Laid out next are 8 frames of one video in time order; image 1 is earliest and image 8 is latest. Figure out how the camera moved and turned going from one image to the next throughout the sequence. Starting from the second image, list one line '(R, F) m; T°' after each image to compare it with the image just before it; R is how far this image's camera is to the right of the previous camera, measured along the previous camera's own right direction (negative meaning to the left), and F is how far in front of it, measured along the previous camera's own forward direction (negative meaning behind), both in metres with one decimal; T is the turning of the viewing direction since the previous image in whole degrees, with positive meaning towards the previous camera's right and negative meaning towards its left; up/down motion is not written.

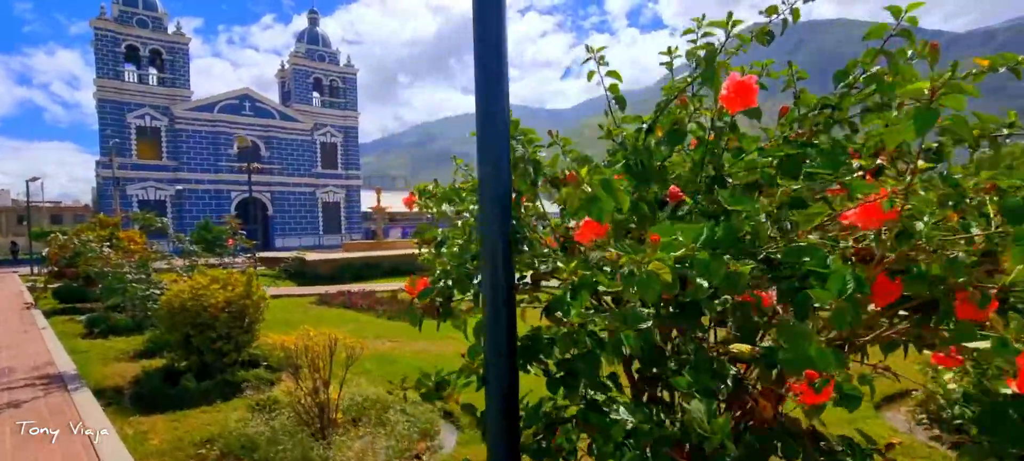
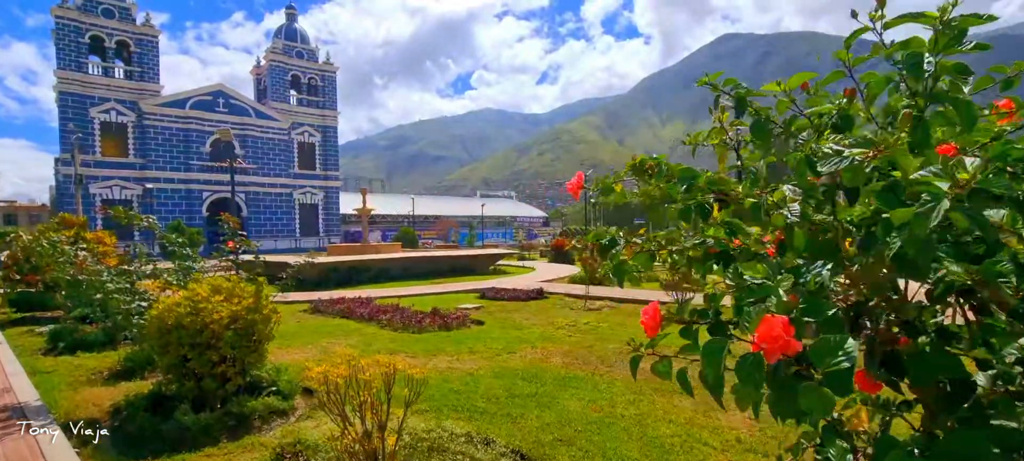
(-0.7, +0.9) m; +3°
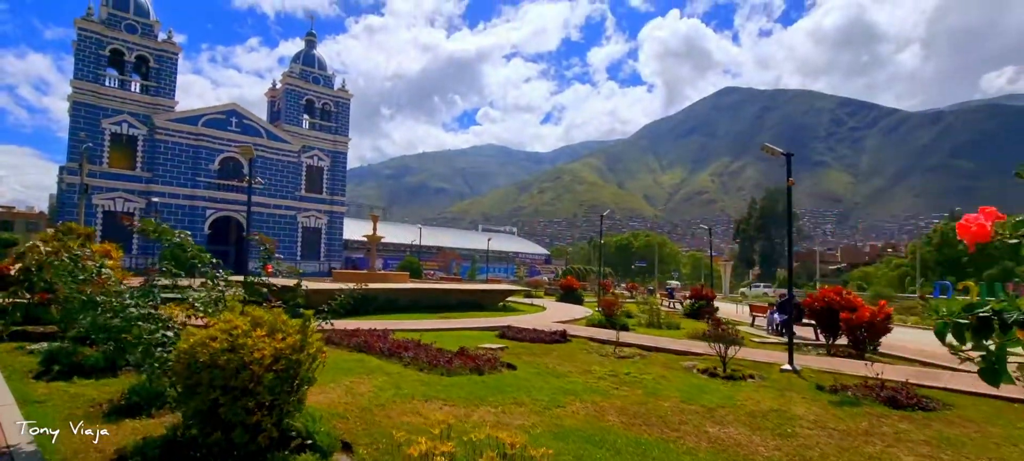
(-0.7, +0.7) m; 0°
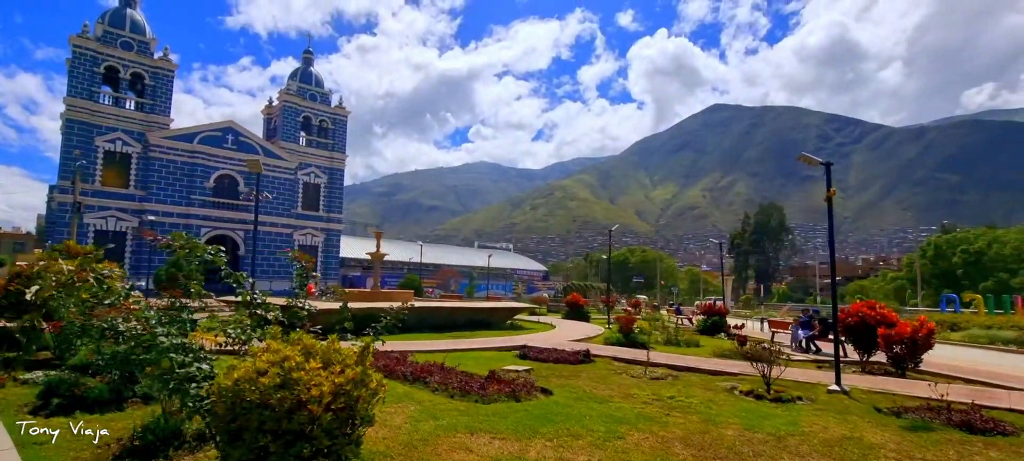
(-0.6, +0.6) m; +1°
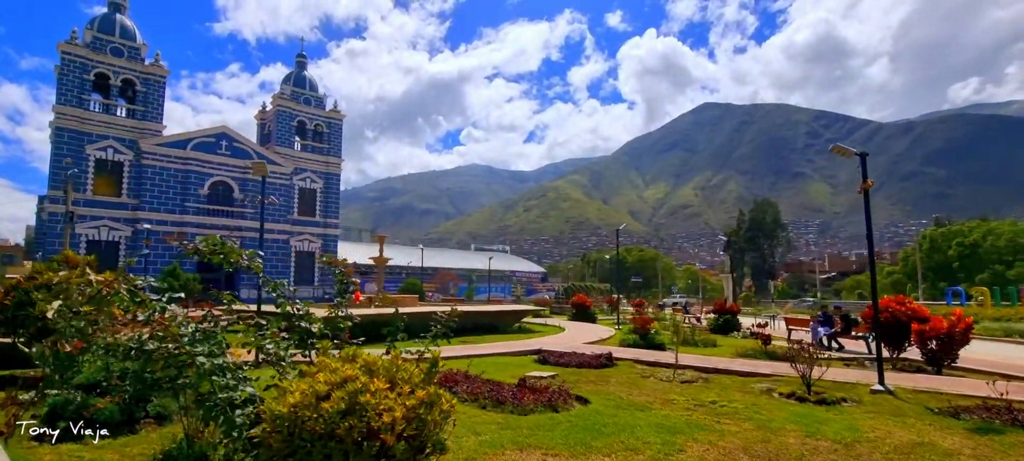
(-0.5, +0.5) m; +1°
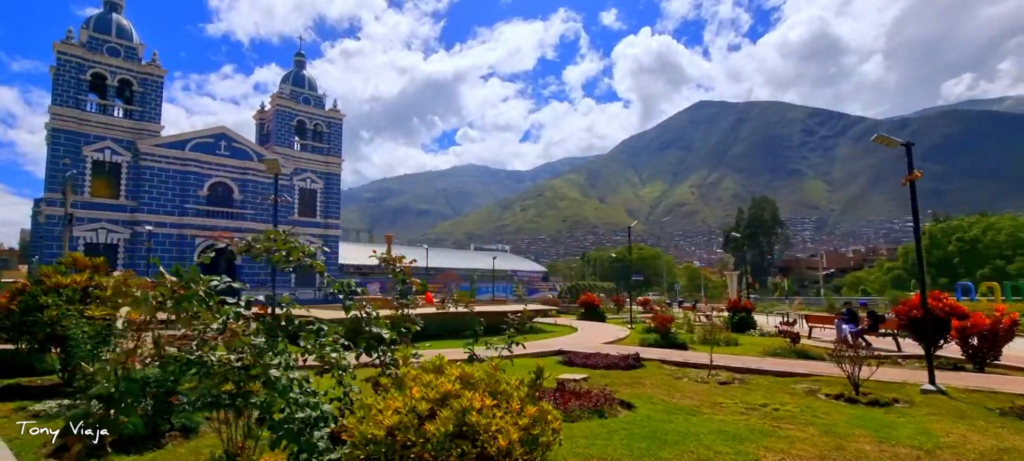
(-0.5, +0.4) m; 0°
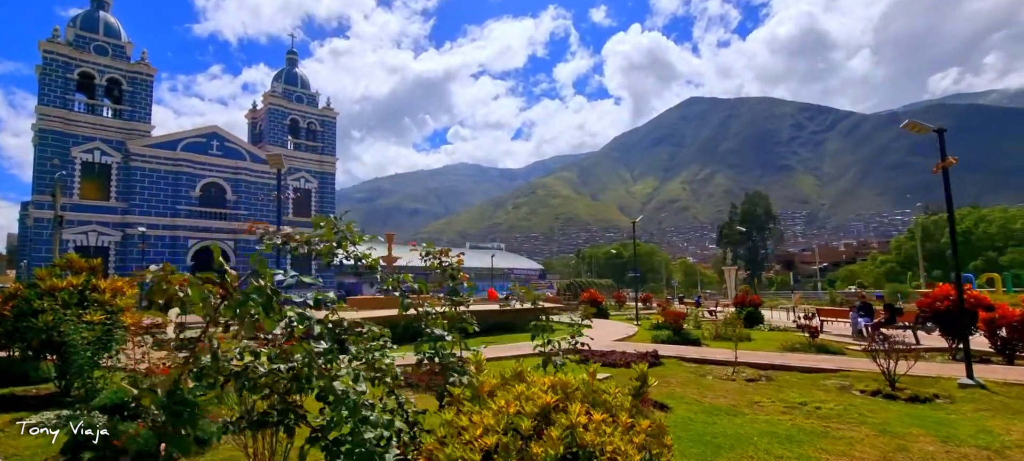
(-0.4, +0.4) m; +1°
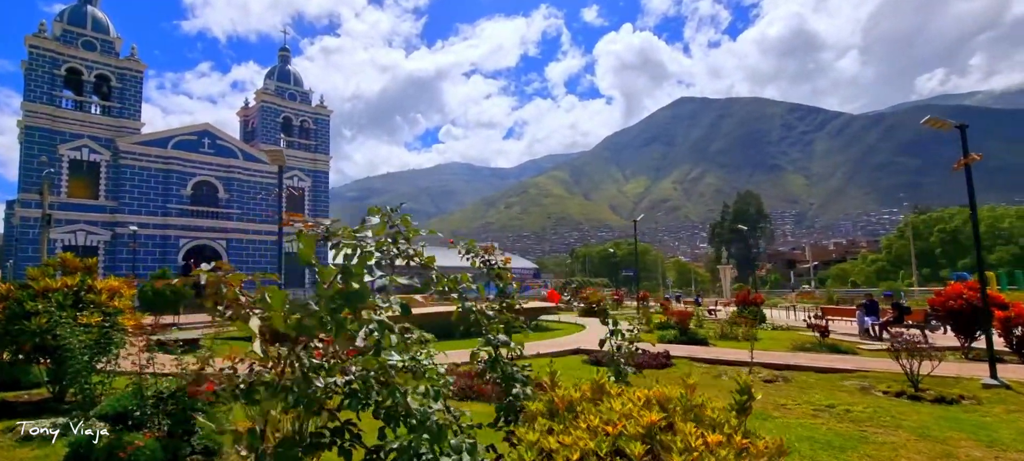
(-0.3, +0.3) m; +1°
